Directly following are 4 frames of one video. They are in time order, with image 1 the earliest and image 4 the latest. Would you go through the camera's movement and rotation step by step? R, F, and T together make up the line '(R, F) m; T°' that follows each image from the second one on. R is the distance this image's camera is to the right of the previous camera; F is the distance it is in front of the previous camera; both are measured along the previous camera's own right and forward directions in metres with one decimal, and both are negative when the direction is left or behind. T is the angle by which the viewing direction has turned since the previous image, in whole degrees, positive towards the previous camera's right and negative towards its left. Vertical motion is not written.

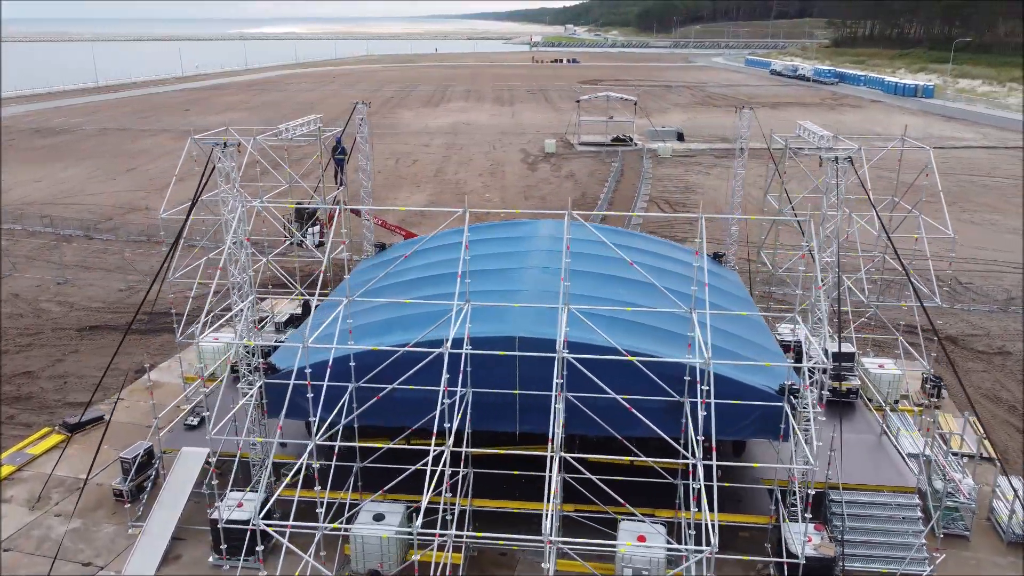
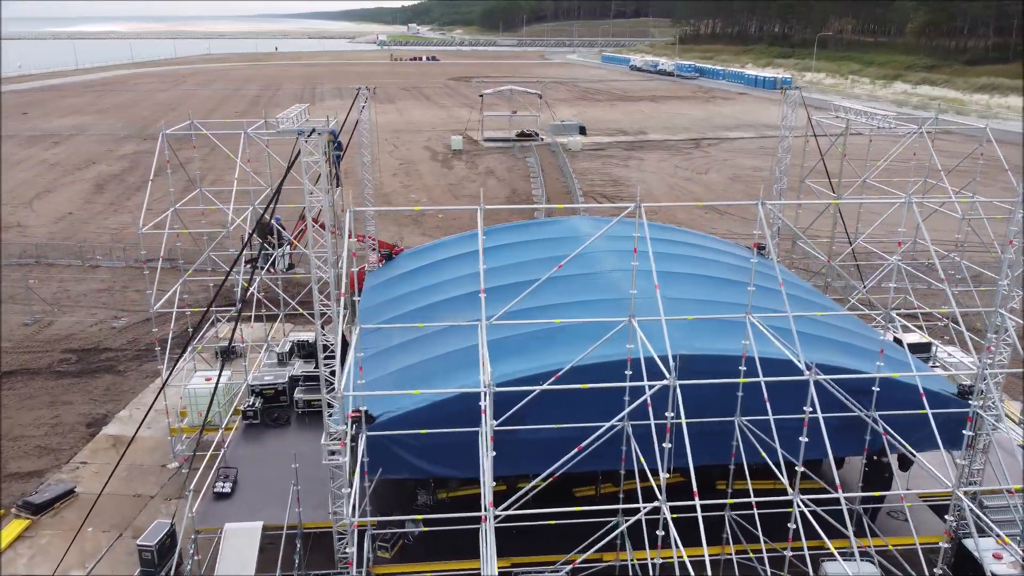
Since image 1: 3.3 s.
(-4.5, +3.1) m; +10°
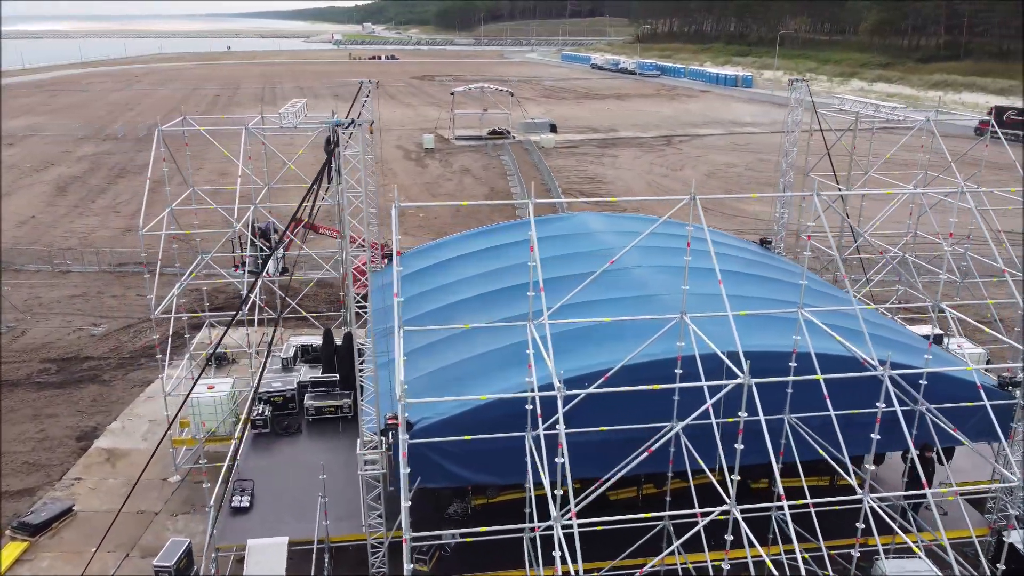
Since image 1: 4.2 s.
(-1.2, +0.5) m; +3°
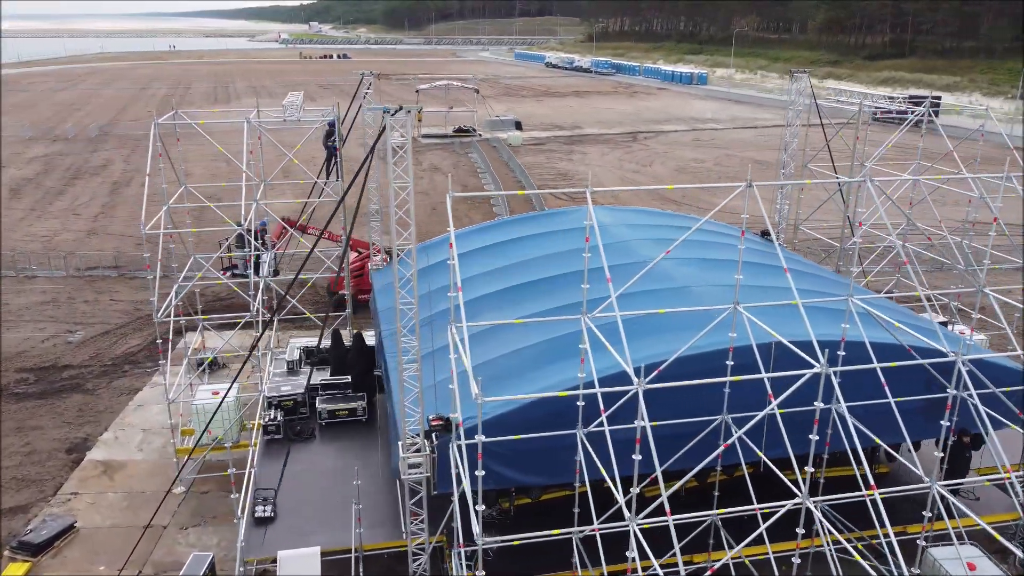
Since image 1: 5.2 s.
(-1.3, +0.4) m; +3°
